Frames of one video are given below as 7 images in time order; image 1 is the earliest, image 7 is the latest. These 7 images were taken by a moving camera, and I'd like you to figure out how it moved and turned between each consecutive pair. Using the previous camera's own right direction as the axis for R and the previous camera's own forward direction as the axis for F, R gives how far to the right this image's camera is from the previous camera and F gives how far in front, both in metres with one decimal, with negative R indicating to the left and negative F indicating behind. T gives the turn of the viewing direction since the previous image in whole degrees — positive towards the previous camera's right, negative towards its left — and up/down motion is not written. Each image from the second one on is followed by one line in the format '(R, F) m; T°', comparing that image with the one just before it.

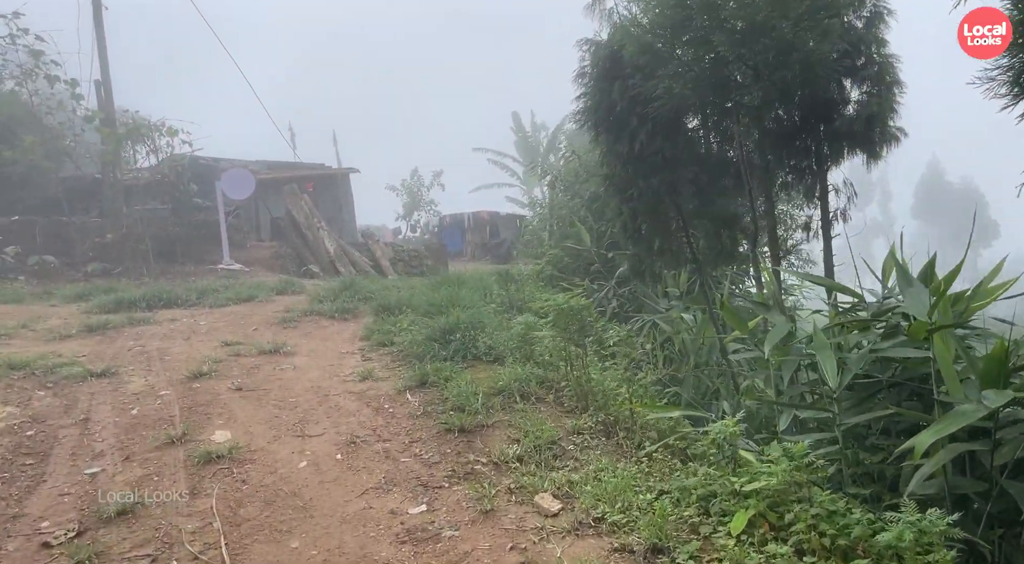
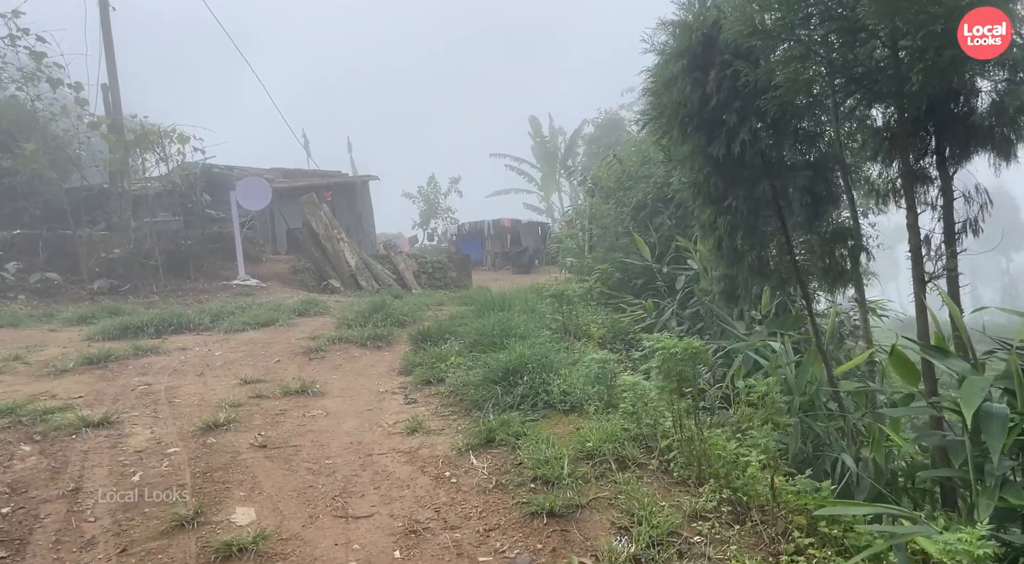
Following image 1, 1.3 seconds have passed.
(-0.4, +0.8) m; -1°
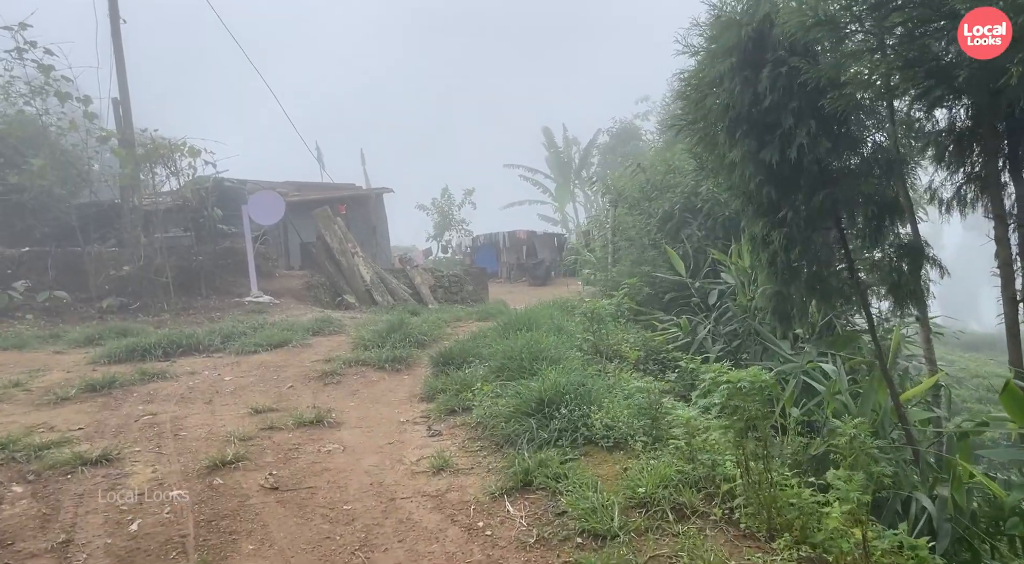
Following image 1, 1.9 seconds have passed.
(-0.1, +0.4) m; -1°
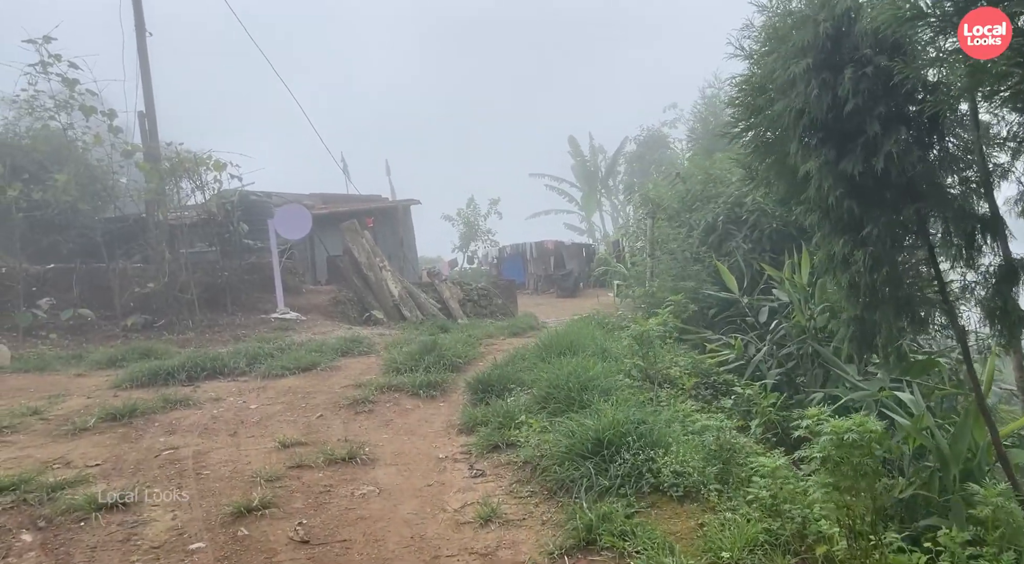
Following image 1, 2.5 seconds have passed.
(-0.1, +0.4) m; -2°
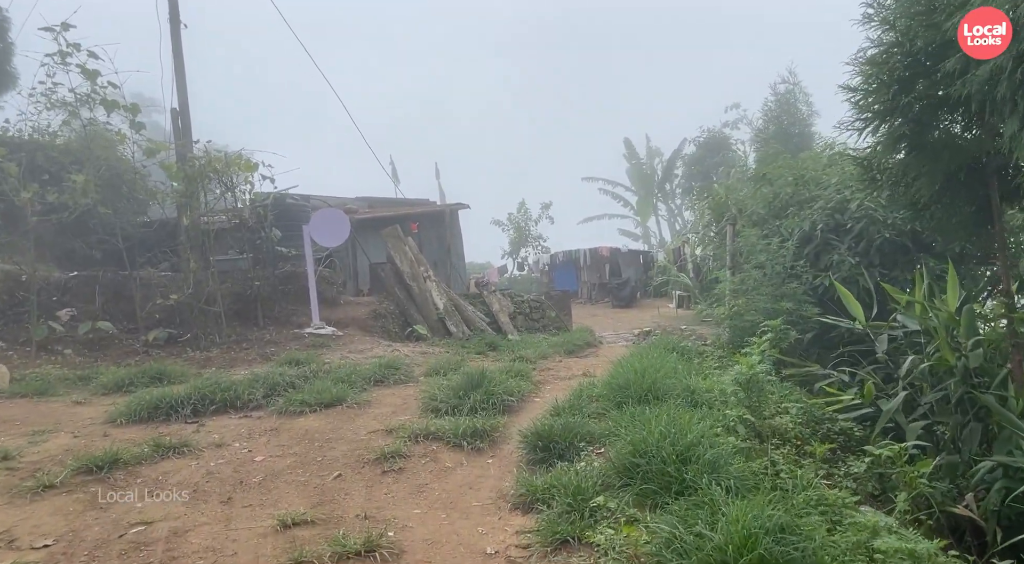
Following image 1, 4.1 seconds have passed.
(-0.1, +1.1) m; -4°
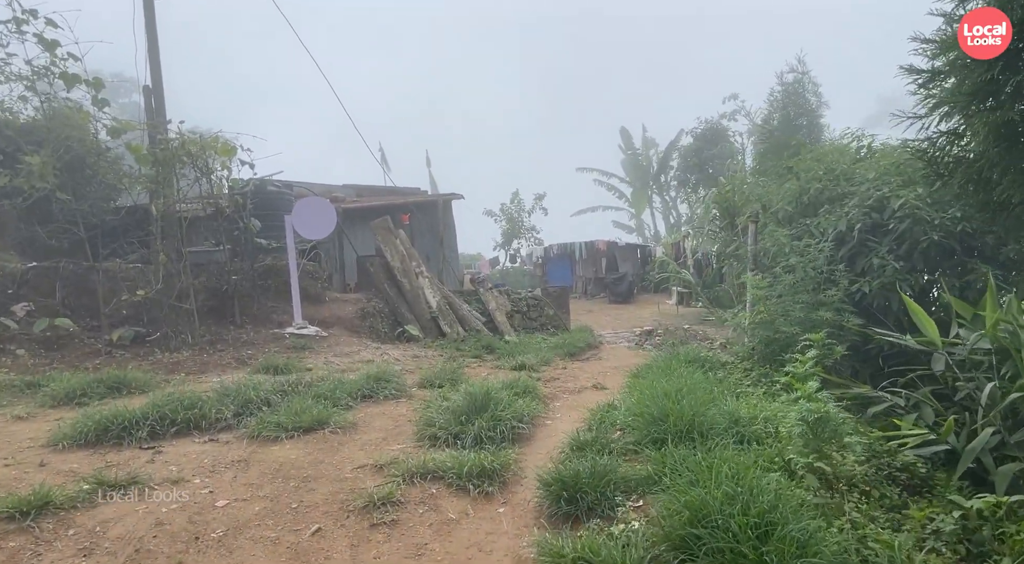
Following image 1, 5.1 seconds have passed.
(-0.2, +0.7) m; +1°
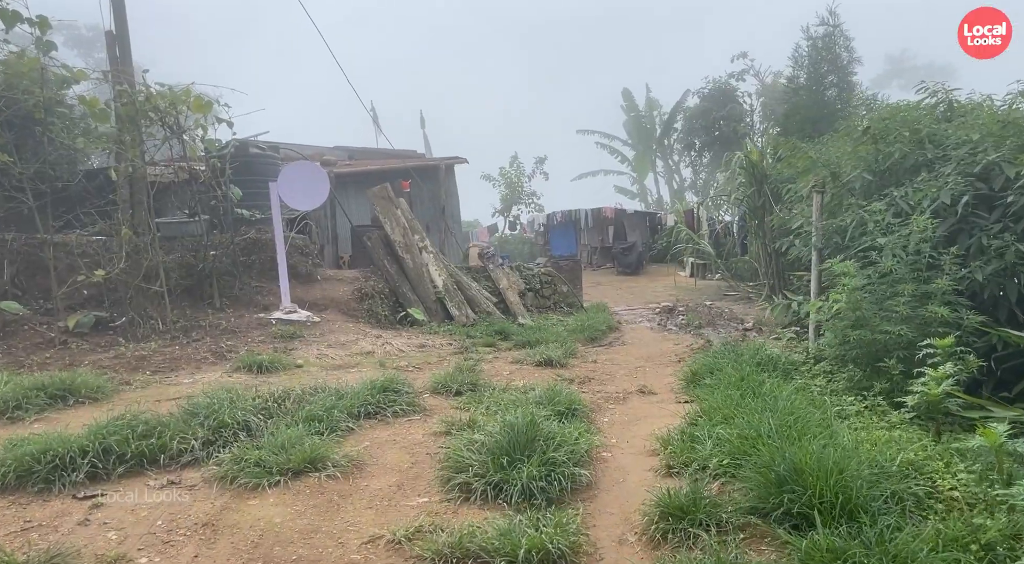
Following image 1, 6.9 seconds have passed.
(-0.3, +1.1) m; +1°
